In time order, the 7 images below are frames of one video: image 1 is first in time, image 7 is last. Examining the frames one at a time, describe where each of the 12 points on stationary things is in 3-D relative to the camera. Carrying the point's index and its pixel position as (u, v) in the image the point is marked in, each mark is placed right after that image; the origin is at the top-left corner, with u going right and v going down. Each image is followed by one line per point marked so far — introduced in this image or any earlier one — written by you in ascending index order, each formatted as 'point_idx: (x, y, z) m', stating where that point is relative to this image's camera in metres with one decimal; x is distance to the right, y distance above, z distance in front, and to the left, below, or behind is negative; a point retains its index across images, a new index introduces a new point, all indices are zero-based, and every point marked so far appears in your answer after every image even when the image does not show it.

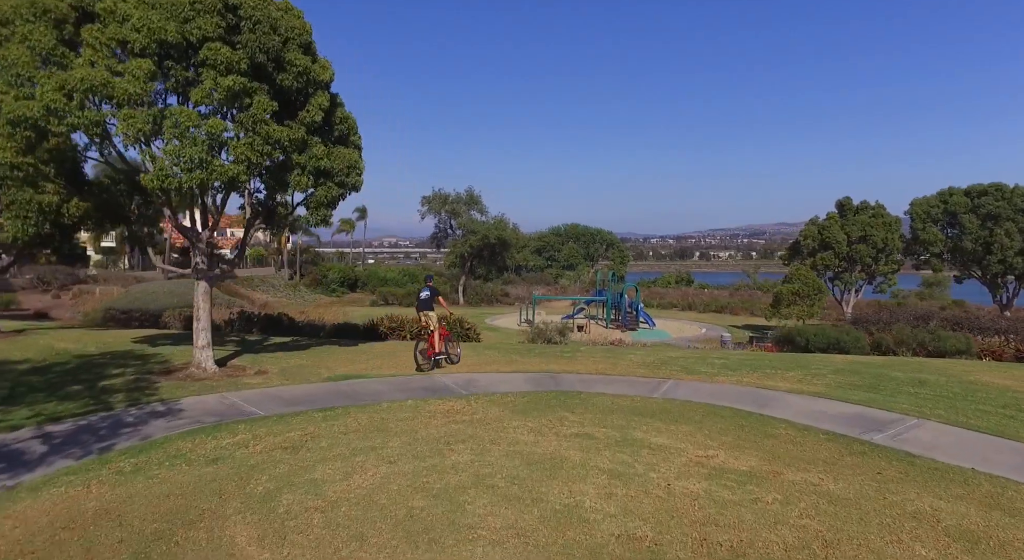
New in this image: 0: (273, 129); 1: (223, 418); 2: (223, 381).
0: (-2.1, +1.3, +5.7) m
1: (-2.1, -1.0, +4.7) m
2: (-2.6, -0.9, +5.9) m
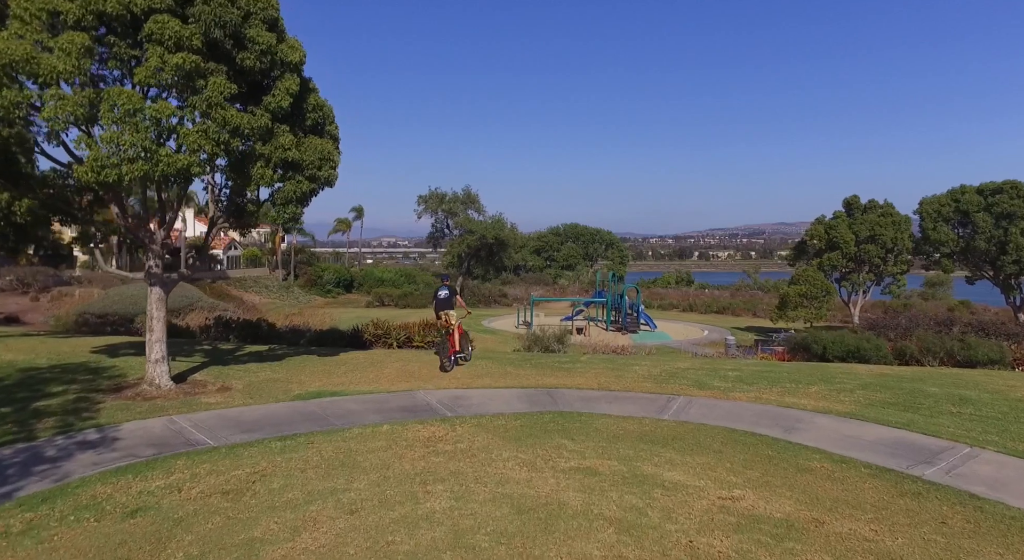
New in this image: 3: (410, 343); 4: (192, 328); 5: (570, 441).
0: (-2.2, +1.3, +5.0) m
1: (-2.2, -1.1, +4.1) m
2: (-2.7, -1.0, +5.2) m
3: (-1.5, -0.9, +9.4) m
4: (-5.0, -0.8, +10.2) m
5: (+0.4, -1.1, +4.5) m
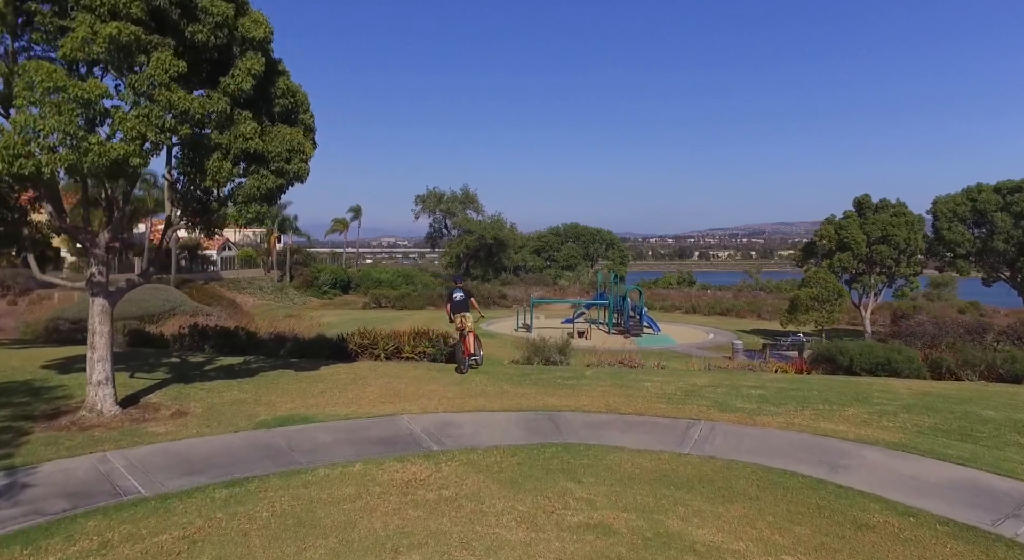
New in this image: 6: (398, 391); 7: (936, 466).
0: (-2.2, +1.2, +4.3) m
1: (-2.2, -1.1, +3.3) m
2: (-2.7, -1.1, +4.5) m
3: (-1.5, -1.0, +8.6) m
4: (-5.1, -0.8, +9.4) m
5: (+0.4, -1.2, +3.7) m
6: (-1.1, -1.1, +6.3) m
7: (+2.7, -1.2, +4.1) m
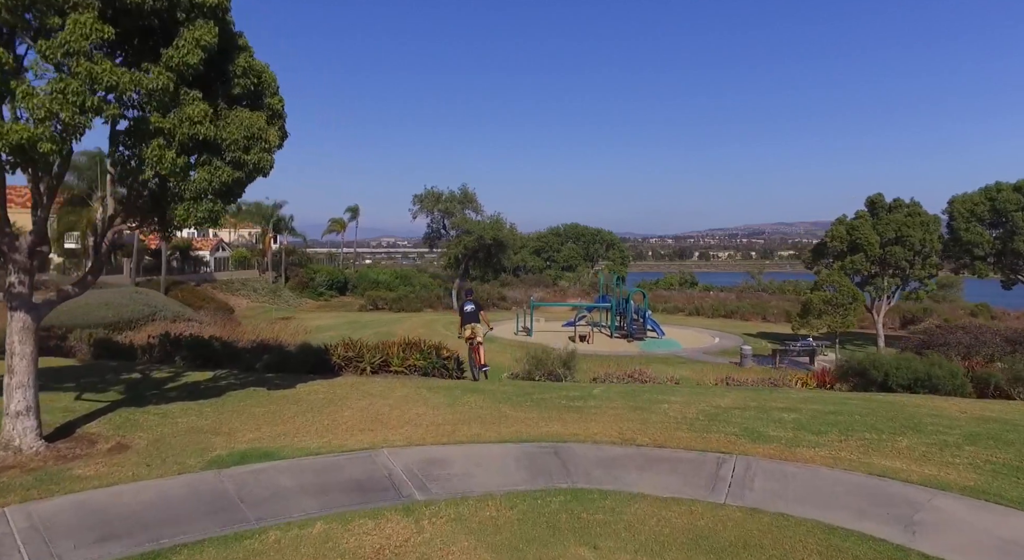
0: (-2.2, +1.1, +3.5) m
1: (-2.2, -1.2, +2.5) m
2: (-2.7, -1.1, +3.7) m
3: (-1.5, -1.1, +7.9) m
4: (-5.1, -0.9, +8.7) m
5: (+0.4, -1.3, +3.0) m
6: (-1.1, -1.2, +5.5) m
7: (+2.7, -1.2, +3.3) m
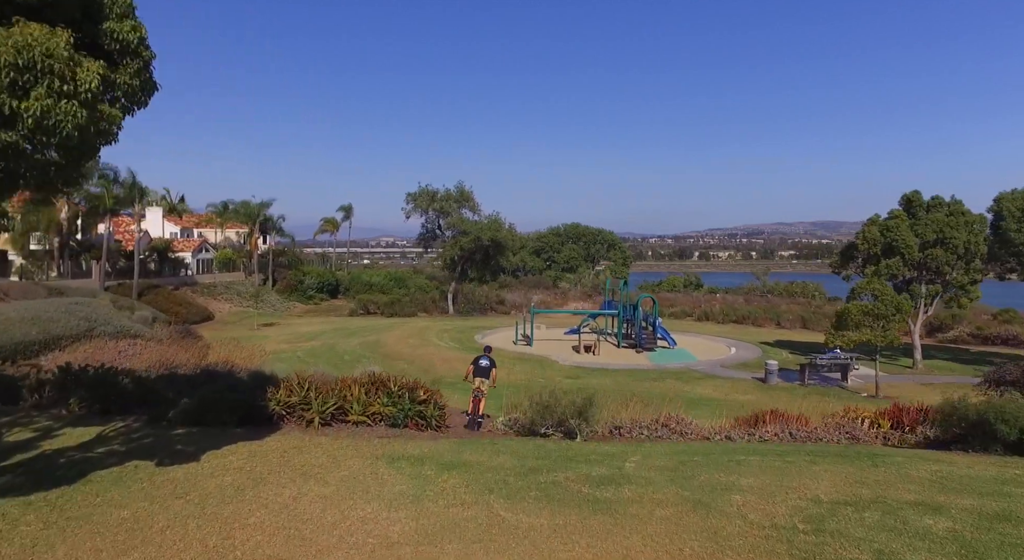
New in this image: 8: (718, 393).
0: (-2.2, +1.0, +1.5) m
1: (-2.2, -1.4, +0.6) m
2: (-2.8, -1.3, +1.7) m
3: (-1.5, -1.2, +5.9) m
4: (-5.1, -1.1, +6.7) m
5: (+0.4, -1.4, +1.0) m
6: (-1.1, -1.3, +3.6) m
7: (+2.7, -1.4, +1.4) m
8: (+5.1, -2.8, +16.2) m
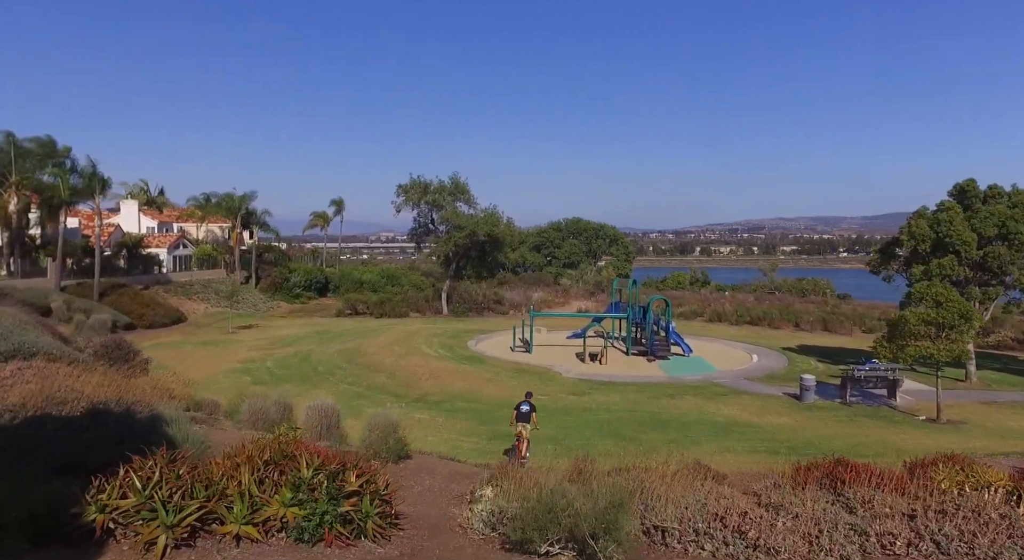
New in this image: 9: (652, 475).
0: (-2.3, +0.8, -0.8) m
1: (-2.3, -1.5, -1.7) m
2: (-2.9, -1.5, -0.6) m
3: (-1.6, -1.4, +3.6) m
4: (-5.2, -1.2, +4.4) m
5: (+0.2, -1.6, -1.3) m
6: (-1.2, -1.5, +1.2) m
7: (+2.6, -1.6, -1.0) m
8: (+5.0, -2.9, +13.9) m
9: (+1.6, -2.2, +7.2) m
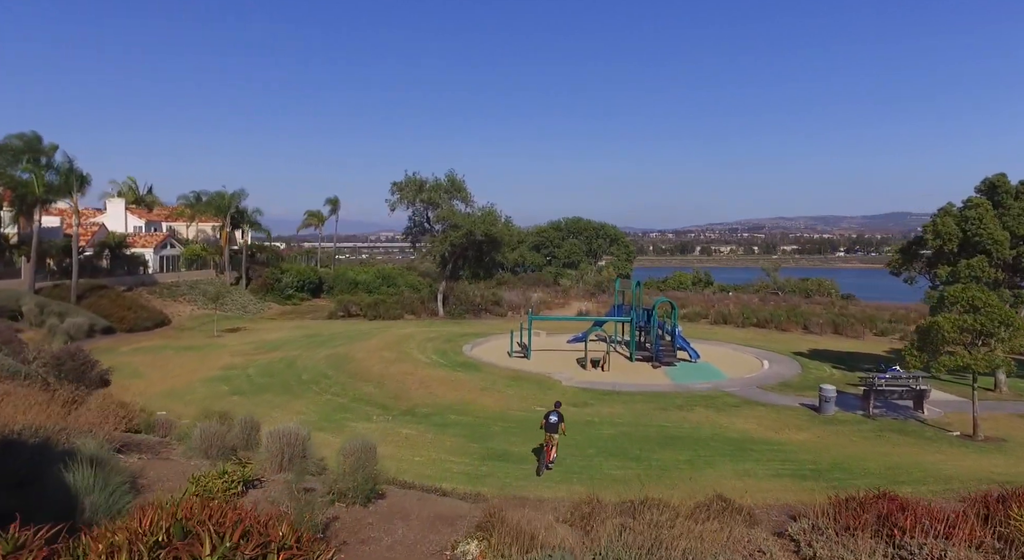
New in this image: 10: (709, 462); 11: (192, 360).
0: (-2.4, +0.7, -1.9) m
1: (-2.4, -1.6, -2.9) m
2: (-2.9, -1.5, -1.7) m
3: (-1.7, -1.4, +2.5) m
4: (-5.3, -1.3, +3.3) m
5: (+0.2, -1.7, -2.4) m
6: (-1.3, -1.5, +0.1) m
7: (+2.5, -1.6, -2.1) m
8: (+4.9, -2.9, +12.8) m
9: (+1.5, -2.2, +6.1) m
10: (+3.1, -2.9, +10.3) m
11: (-9.8, -2.4, +19.7) m
